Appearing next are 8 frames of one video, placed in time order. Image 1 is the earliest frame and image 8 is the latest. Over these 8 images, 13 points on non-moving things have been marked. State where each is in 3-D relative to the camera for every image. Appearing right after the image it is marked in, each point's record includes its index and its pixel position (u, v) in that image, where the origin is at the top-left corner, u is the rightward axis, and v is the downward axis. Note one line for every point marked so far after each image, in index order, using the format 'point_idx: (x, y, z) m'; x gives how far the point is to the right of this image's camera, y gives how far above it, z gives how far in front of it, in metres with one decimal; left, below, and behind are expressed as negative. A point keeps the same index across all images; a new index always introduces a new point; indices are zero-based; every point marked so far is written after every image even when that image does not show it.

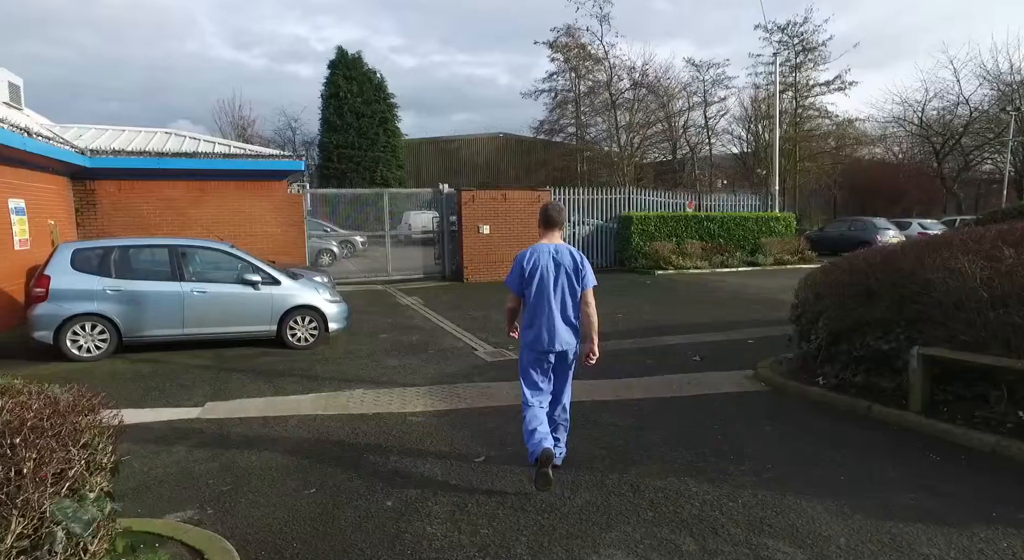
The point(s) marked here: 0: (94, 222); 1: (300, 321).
0: (-8.9, +1.3, +12.5) m
1: (-2.9, -0.6, +8.1) m
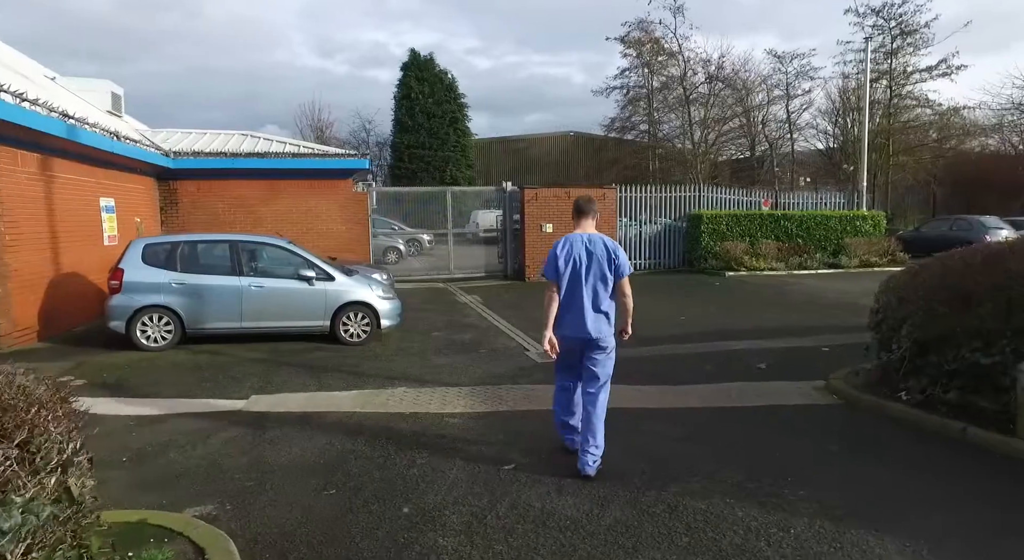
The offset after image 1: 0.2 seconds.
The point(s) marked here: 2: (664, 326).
0: (-7.6, +1.4, +13.3) m
1: (-2.2, -0.5, +8.2) m
2: (+2.3, -0.7, +9.2) m
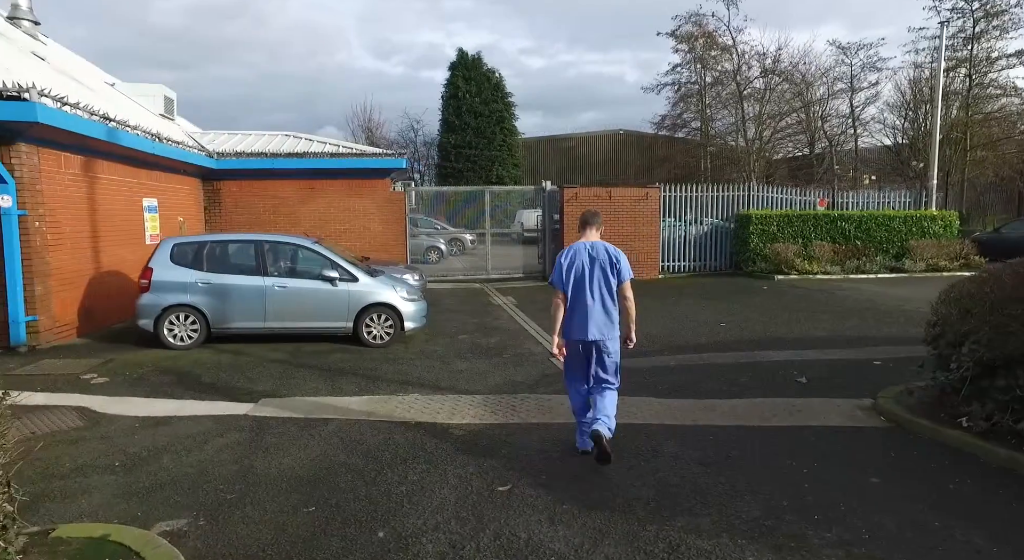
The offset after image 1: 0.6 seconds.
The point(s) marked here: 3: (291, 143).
0: (-6.8, +1.4, +13.6) m
1: (-1.9, -0.5, +8.1) m
2: (+2.8, -0.8, +8.6) m
3: (-5.4, +3.3, +14.4) m
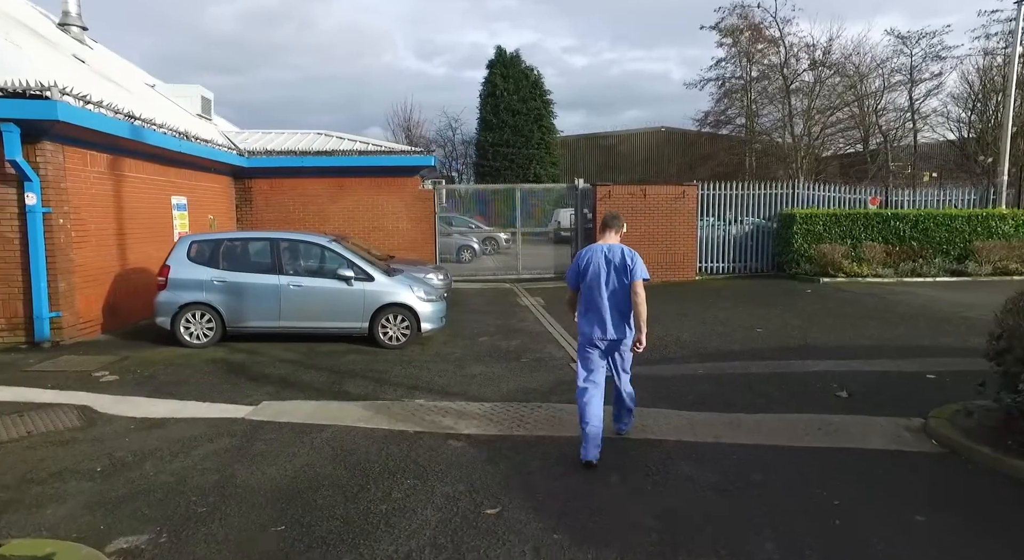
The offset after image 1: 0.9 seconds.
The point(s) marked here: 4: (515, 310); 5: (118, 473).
0: (-6.1, +1.5, +13.7) m
1: (-1.6, -0.5, +7.9) m
2: (+3.0, -0.8, +8.1) m
3: (-4.6, +3.3, +14.4) m
4: (+0.1, -0.6, +11.3) m
5: (-2.5, -1.2, +3.8) m
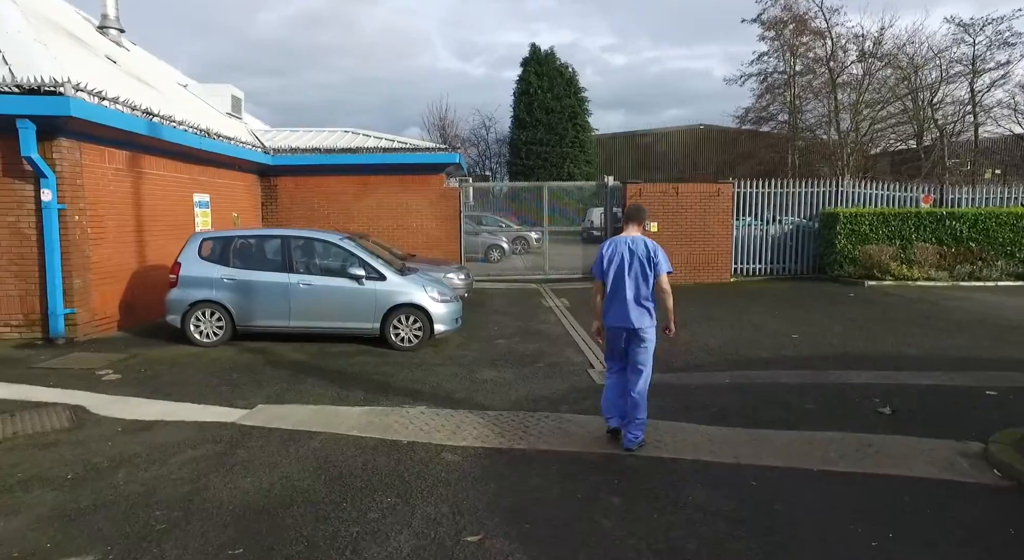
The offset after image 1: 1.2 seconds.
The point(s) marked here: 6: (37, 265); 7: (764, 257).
0: (-5.5, +1.5, +13.7) m
1: (-1.4, -0.5, +7.6) m
2: (+3.3, -0.8, +7.5) m
3: (-4.0, +3.4, +14.3) m
4: (+0.5, -0.6, +10.9) m
5: (-2.6, -1.2, +3.6) m
6: (-5.9, +0.2, +7.3) m
7: (+6.2, +0.6, +14.4) m
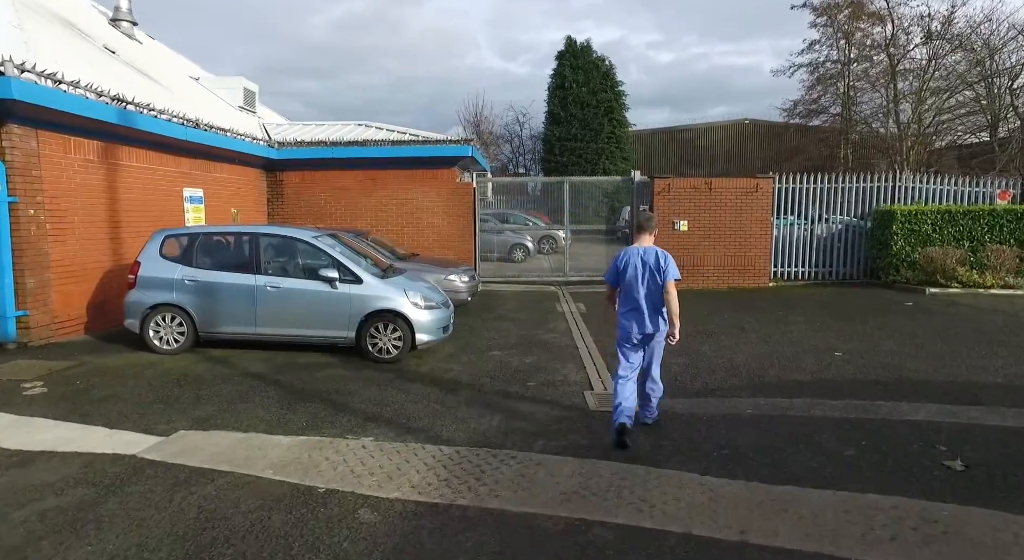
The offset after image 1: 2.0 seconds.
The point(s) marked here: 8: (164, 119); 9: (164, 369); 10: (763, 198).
0: (-5.1, +1.5, +13.1) m
1: (-1.5, -0.6, +6.7) m
2: (+3.1, -0.9, +6.4) m
3: (-3.5, +3.4, +13.6) m
4: (+0.6, -0.6, +9.9) m
5: (-3.0, -1.3, +2.8) m
6: (-6.0, +0.2, +6.8) m
7: (+6.6, +0.5, +13.0) m
8: (-5.1, +2.4, +8.8) m
9: (-3.6, -0.9, +6.1) m
10: (+5.3, +1.7, +12.5) m
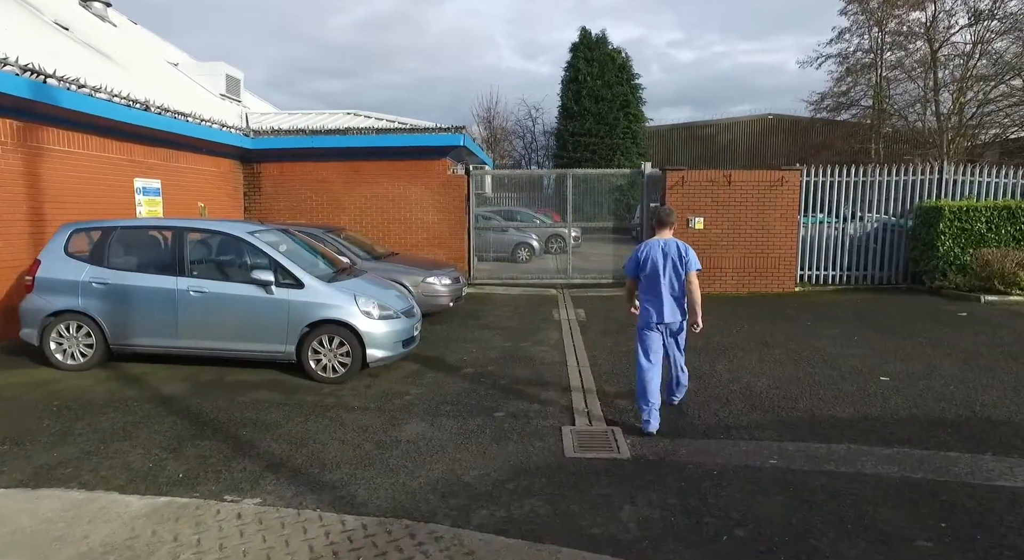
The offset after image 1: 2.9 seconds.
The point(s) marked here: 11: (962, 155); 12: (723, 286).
0: (-5.2, +1.5, +12.1) m
1: (-1.8, -0.6, +5.6) m
2: (+2.8, -1.0, +5.1) m
3: (-3.6, +3.3, +12.5) m
4: (+0.4, -0.7, +8.7) m
5: (-3.4, -1.3, +1.8) m
6: (-6.2, +0.2, +5.8) m
7: (+6.5, +0.4, +11.6) m
8: (-5.3, +2.4, +7.8) m
9: (-3.9, -0.9, +5.1) m
10: (+5.2, +1.7, +11.2) m
11: (+15.0, +4.2, +19.7) m
12: (+4.1, -0.1, +11.4) m
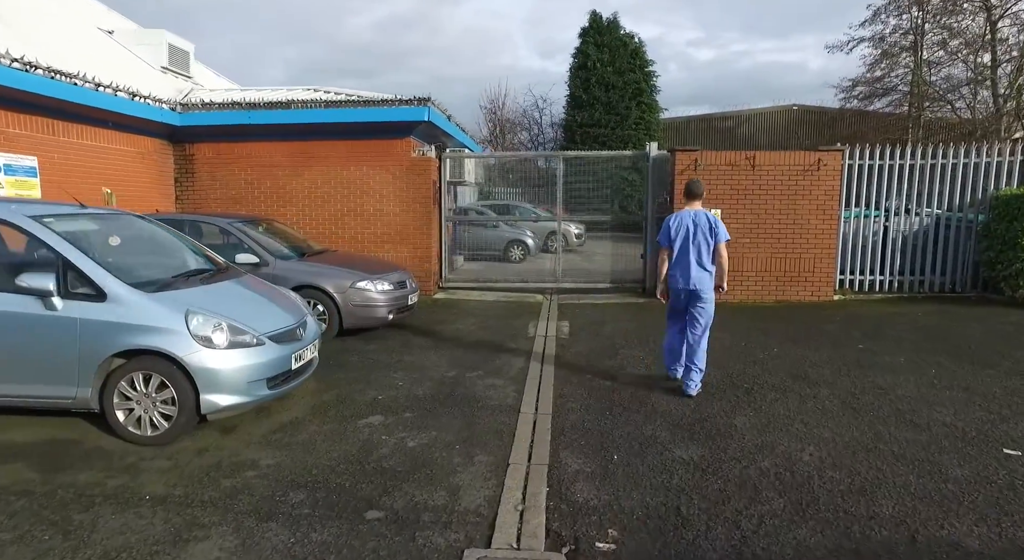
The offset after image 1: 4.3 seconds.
0: (-5.5, +1.5, +10.2) m
1: (-2.3, -0.6, +3.6) m
2: (+2.3, -1.1, +3.0) m
3: (-3.9, +3.3, +10.6) m
4: (-0.1, -0.8, +6.7) m
5: (-4.1, -1.3, -0.1) m
6: (-6.8, +0.2, +4.0) m
7: (+6.1, +0.3, +9.4) m
8: (-5.8, +2.4, +5.9) m
9: (-4.5, -1.0, +3.2) m
10: (+4.8, +1.6, +9.0) m
11: (+14.8, +4.0, +17.3) m
12: (+3.7, -0.2, +9.3) m
